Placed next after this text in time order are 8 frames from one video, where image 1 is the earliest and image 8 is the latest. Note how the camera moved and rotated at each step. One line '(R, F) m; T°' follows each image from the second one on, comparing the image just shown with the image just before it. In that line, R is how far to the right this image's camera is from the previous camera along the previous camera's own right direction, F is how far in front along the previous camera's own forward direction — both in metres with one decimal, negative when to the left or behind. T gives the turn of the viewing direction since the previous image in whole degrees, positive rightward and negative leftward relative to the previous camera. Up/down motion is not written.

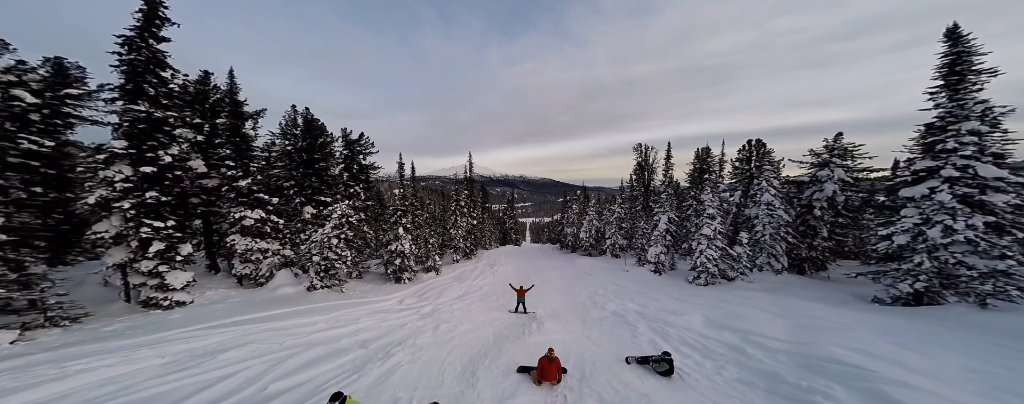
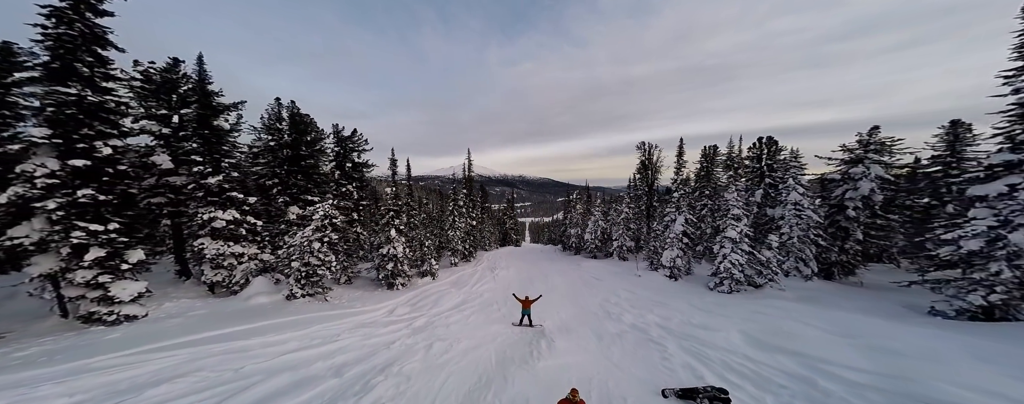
(-0.2, +1.8) m; 0°
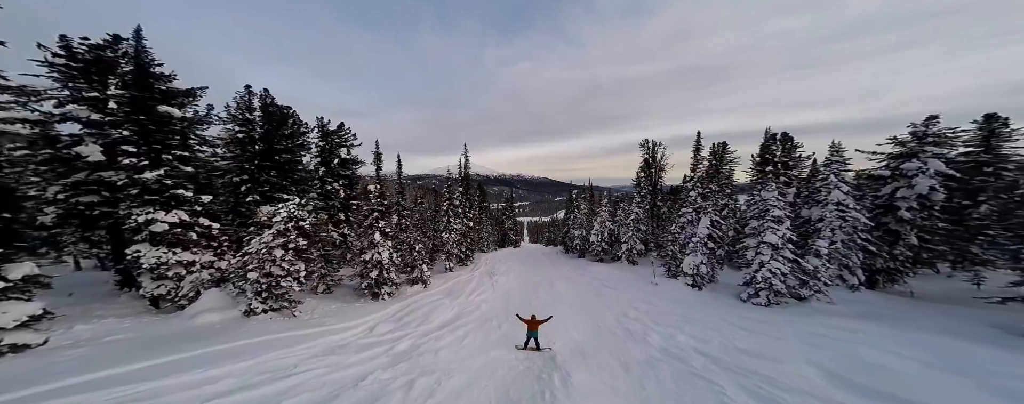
(-0.2, +2.4) m; 0°
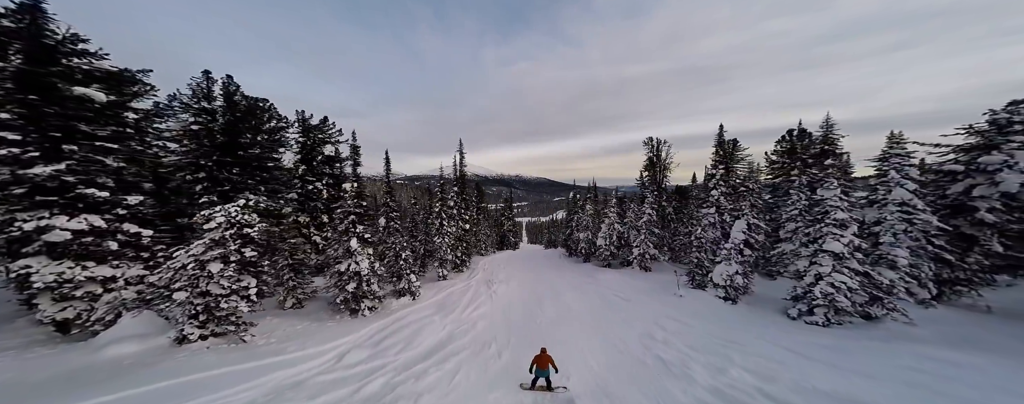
(-0.1, +2.6) m; 0°
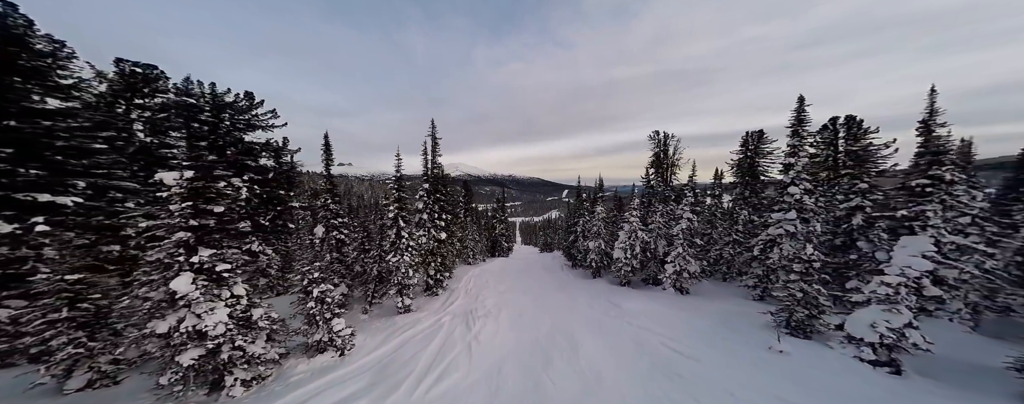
(+0.4, +7.1) m; +1°
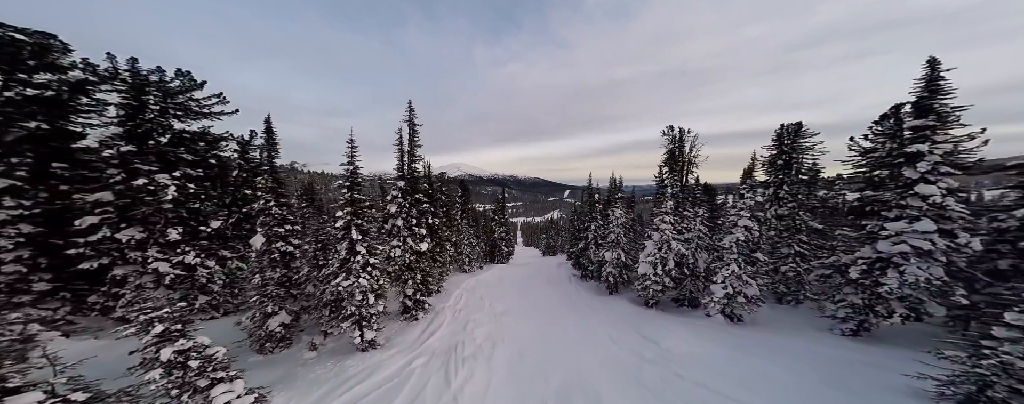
(+0.2, +4.7) m; 0°
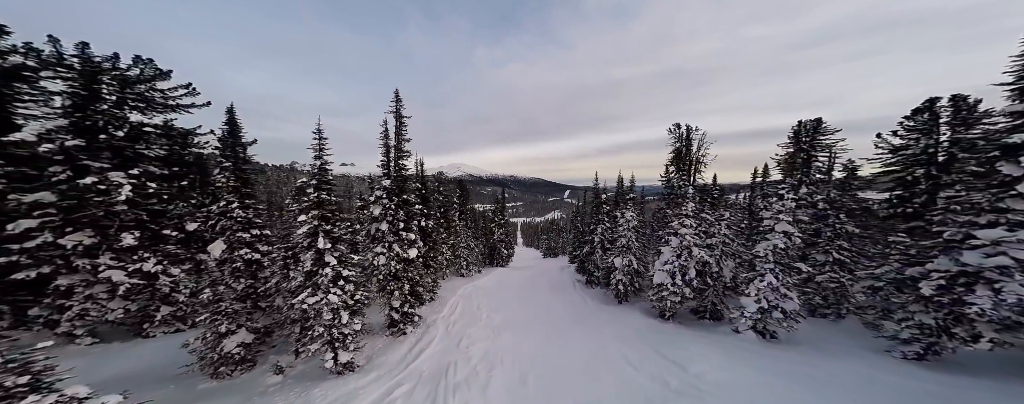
(0.0, +2.1) m; 0°
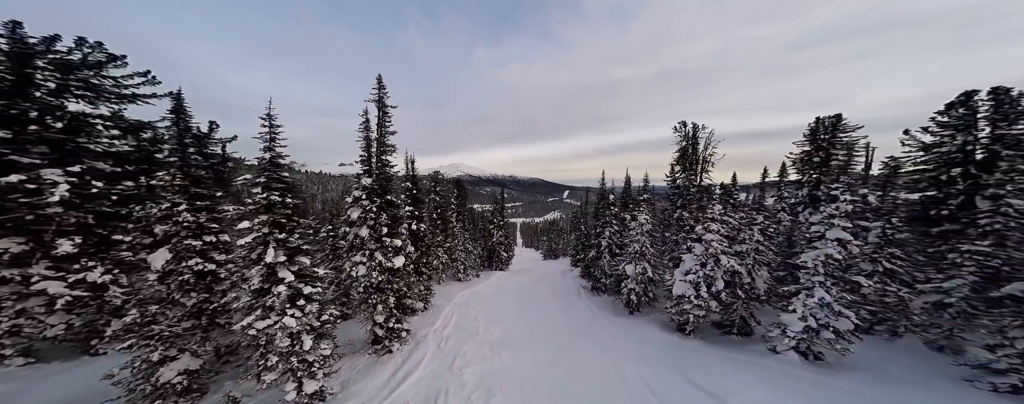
(0.0, +2.0) m; 0°
